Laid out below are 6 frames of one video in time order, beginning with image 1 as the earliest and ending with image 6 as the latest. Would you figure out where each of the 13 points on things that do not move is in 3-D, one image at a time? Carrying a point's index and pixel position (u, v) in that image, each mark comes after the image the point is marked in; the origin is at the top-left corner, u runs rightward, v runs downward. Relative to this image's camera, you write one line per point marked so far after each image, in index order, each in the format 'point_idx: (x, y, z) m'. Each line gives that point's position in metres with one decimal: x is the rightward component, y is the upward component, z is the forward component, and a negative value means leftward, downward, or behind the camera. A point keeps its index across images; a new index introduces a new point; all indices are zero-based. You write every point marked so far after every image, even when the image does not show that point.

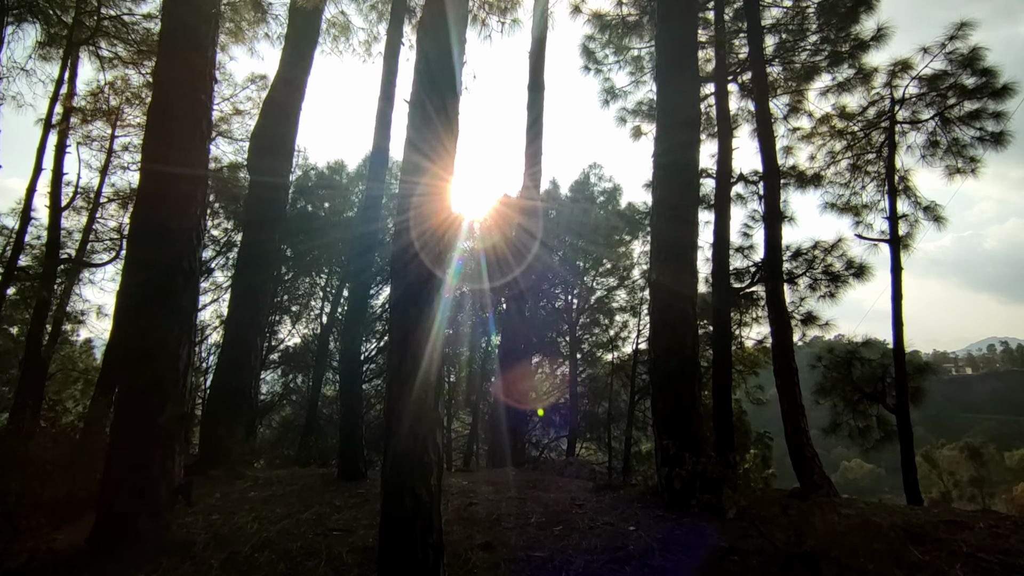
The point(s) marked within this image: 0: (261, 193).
0: (-3.1, +1.1, +6.8) m
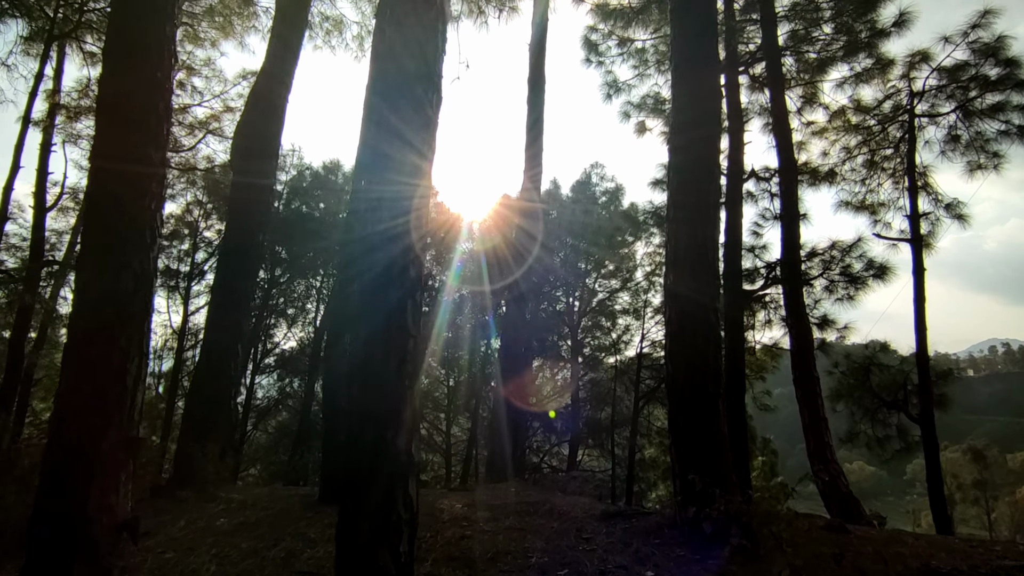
0: (-3.1, +1.0, +6.4) m
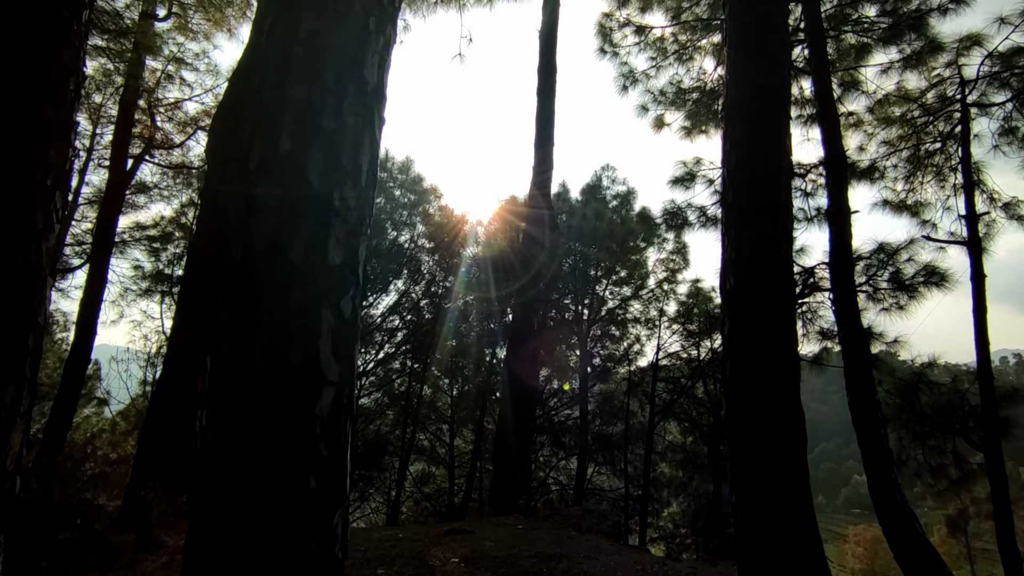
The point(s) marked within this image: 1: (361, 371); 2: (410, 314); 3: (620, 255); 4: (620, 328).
0: (-3.0, +1.0, +5.7) m
1: (-4.0, -2.2, +15.0) m
2: (-2.8, -0.7, +15.6) m
3: (+2.7, +0.8, +13.9) m
4: (+2.8, -1.0, +14.4) m
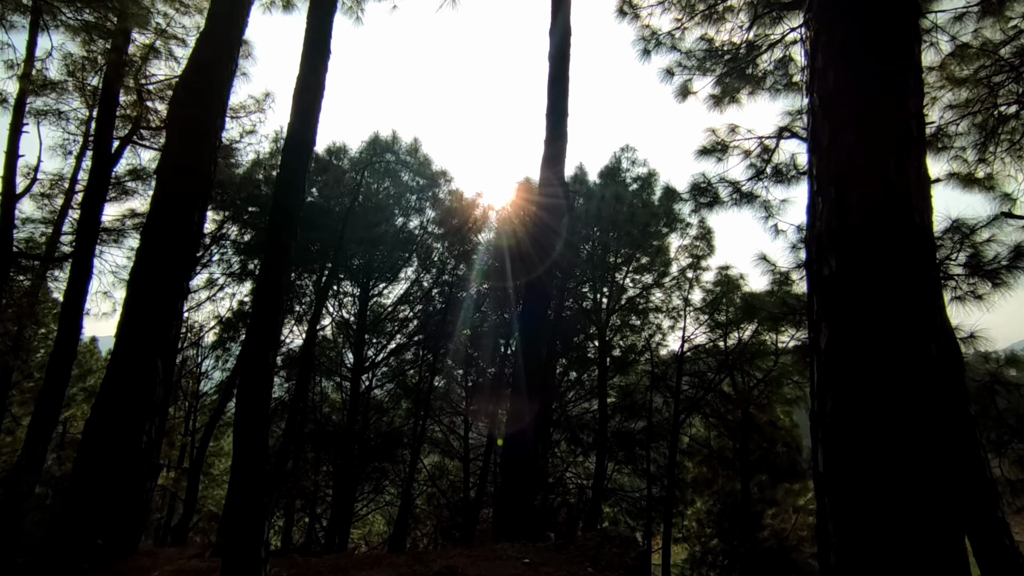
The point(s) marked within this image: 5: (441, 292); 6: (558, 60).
0: (-2.9, +1.1, +4.9) m
1: (-3.6, -1.9, +14.3) m
2: (-2.4, -0.4, +14.8) m
3: (+3.0, +1.1, +12.9) m
4: (+3.1, -0.7, +13.5) m
5: (-1.9, -0.1, +15.1) m
6: (+0.8, +3.9, +9.4) m
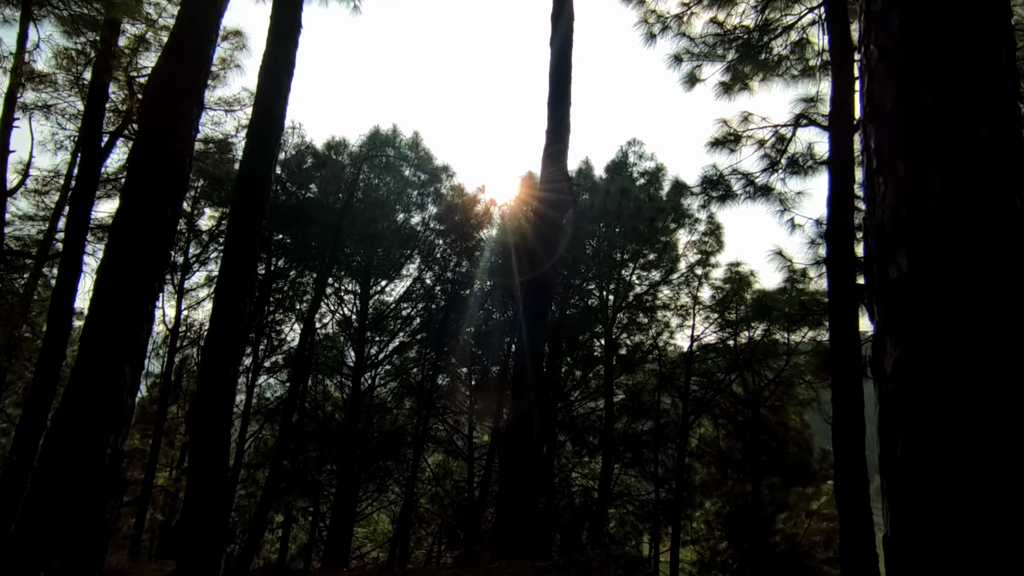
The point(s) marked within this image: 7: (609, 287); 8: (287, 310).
0: (-3.0, +1.1, +4.6) m
1: (-3.6, -1.9, +14.0) m
2: (-2.4, -0.4, +14.5) m
3: (+3.1, +1.2, +12.5) m
4: (+3.2, -0.7, +13.1) m
5: (-1.8, -0.1, +14.7) m
6: (+0.8, +3.9, +9.1) m
7: (+2.3, 0.0, +13.2) m
8: (-5.4, -0.5, +13.0) m
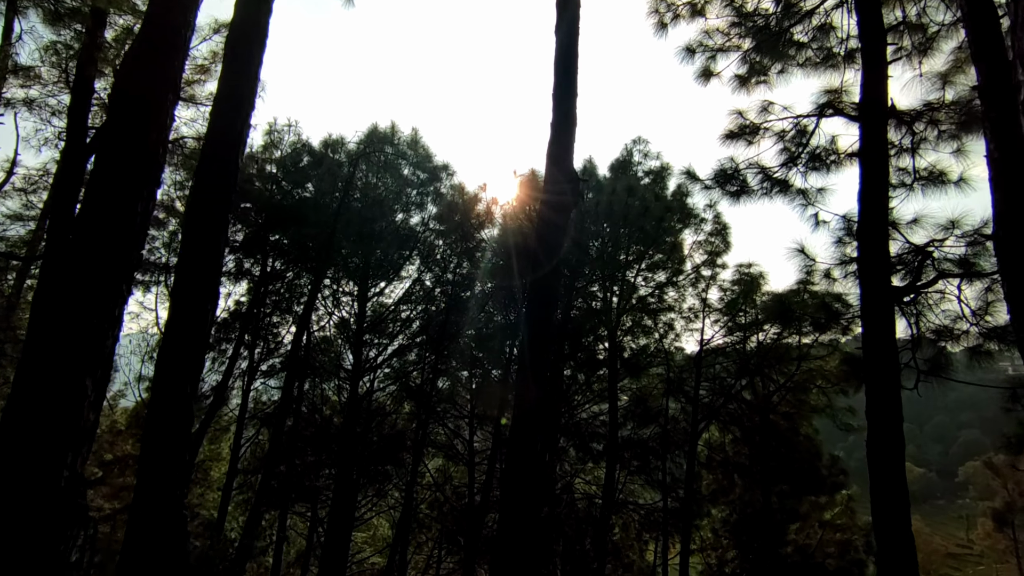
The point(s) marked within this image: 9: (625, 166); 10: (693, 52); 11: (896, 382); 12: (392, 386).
0: (-2.9, +1.1, +4.2) m
1: (-3.5, -1.9, +13.6) m
2: (-2.3, -0.4, +14.1) m
3: (+3.1, +1.1, +12.1) m
4: (+3.2, -0.7, +12.7) m
5: (-1.8, -0.1, +14.3) m
6: (+0.8, +3.9, +8.7) m
7: (+2.3, 0.0, +12.8) m
8: (-5.3, -0.6, +12.6) m
9: (+2.8, +3.1, +13.7) m
10: (+2.4, +3.2, +7.5) m
11: (+3.4, -0.8, +5.0) m
12: (-3.1, -2.5, +14.0) m
